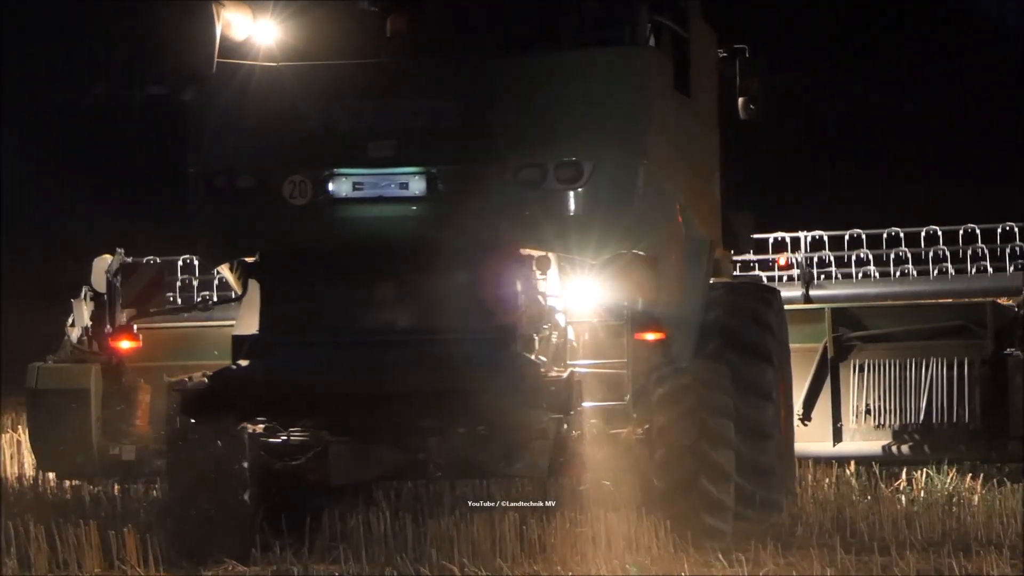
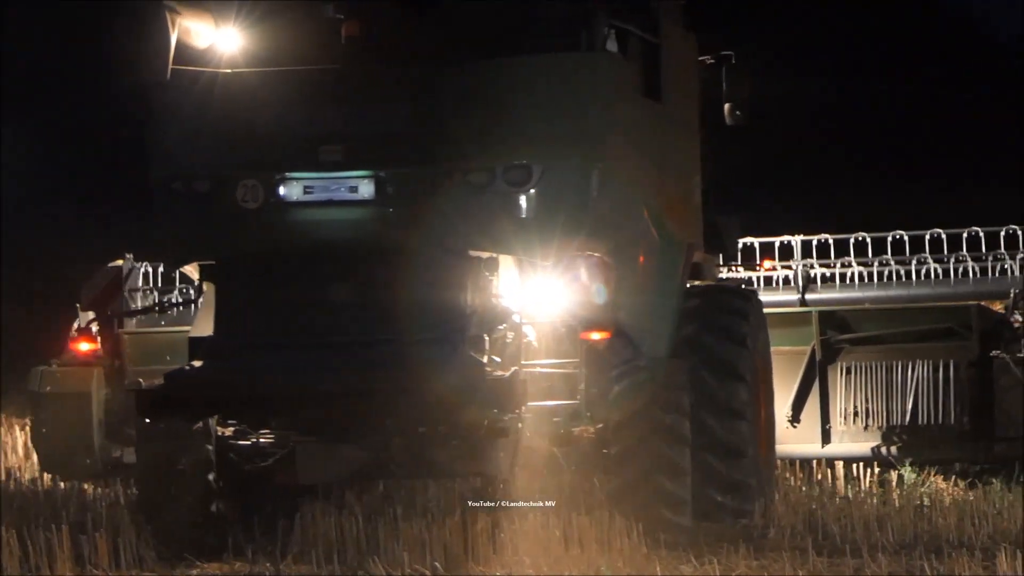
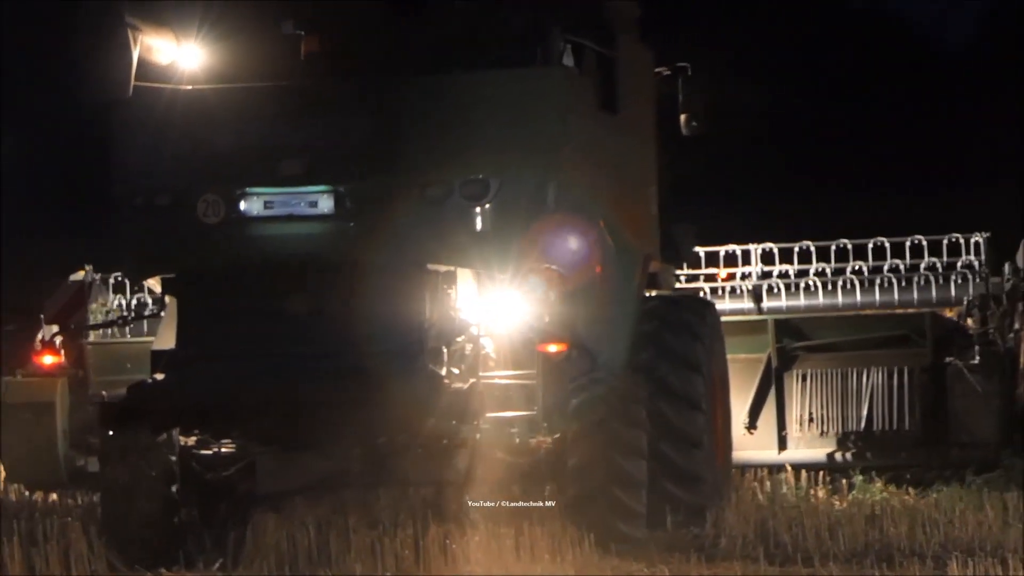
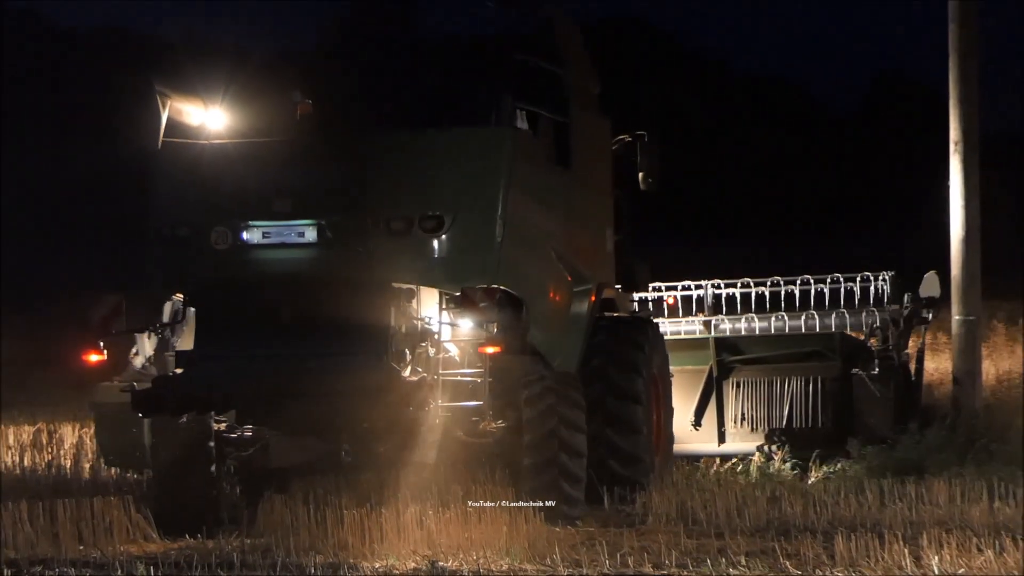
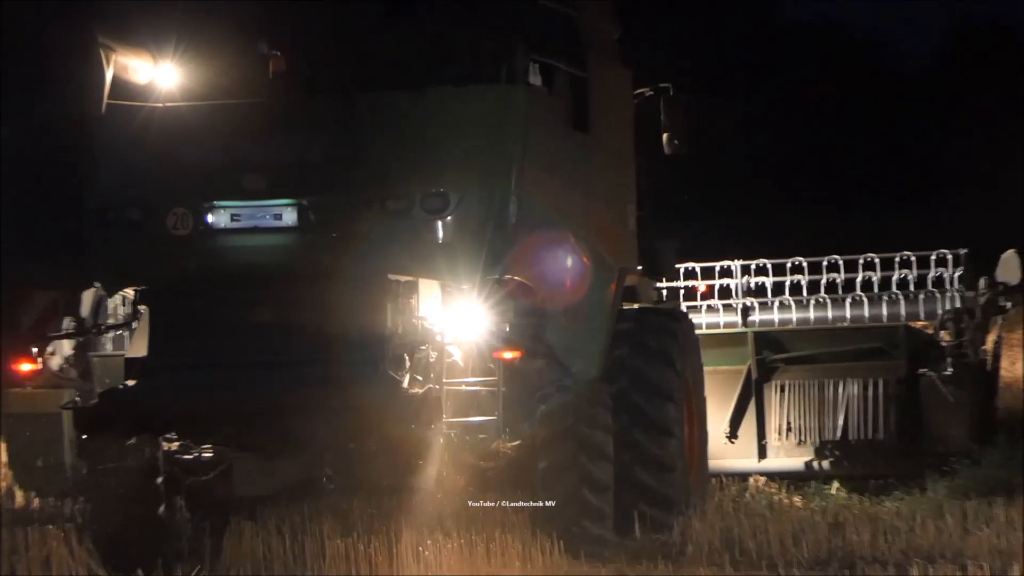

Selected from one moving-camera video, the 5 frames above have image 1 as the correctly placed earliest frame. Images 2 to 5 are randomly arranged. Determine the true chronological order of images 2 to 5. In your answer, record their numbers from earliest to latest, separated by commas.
2, 3, 5, 4
